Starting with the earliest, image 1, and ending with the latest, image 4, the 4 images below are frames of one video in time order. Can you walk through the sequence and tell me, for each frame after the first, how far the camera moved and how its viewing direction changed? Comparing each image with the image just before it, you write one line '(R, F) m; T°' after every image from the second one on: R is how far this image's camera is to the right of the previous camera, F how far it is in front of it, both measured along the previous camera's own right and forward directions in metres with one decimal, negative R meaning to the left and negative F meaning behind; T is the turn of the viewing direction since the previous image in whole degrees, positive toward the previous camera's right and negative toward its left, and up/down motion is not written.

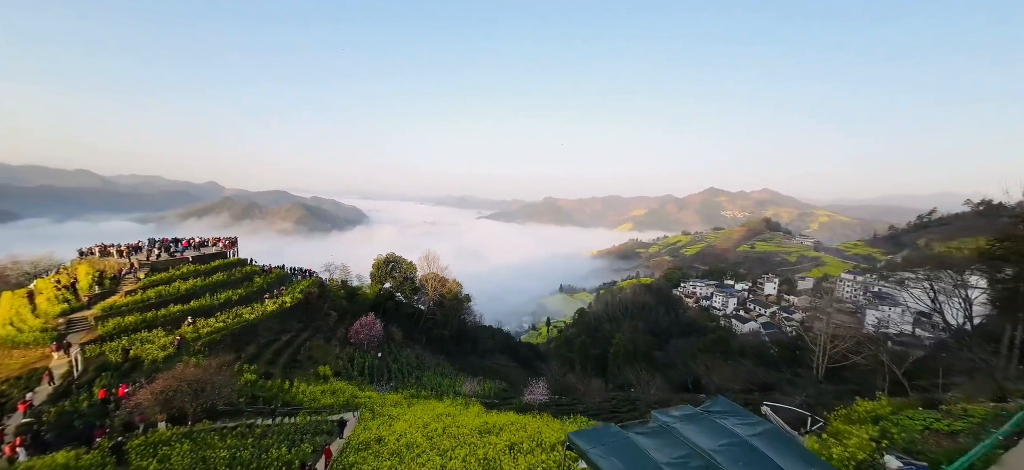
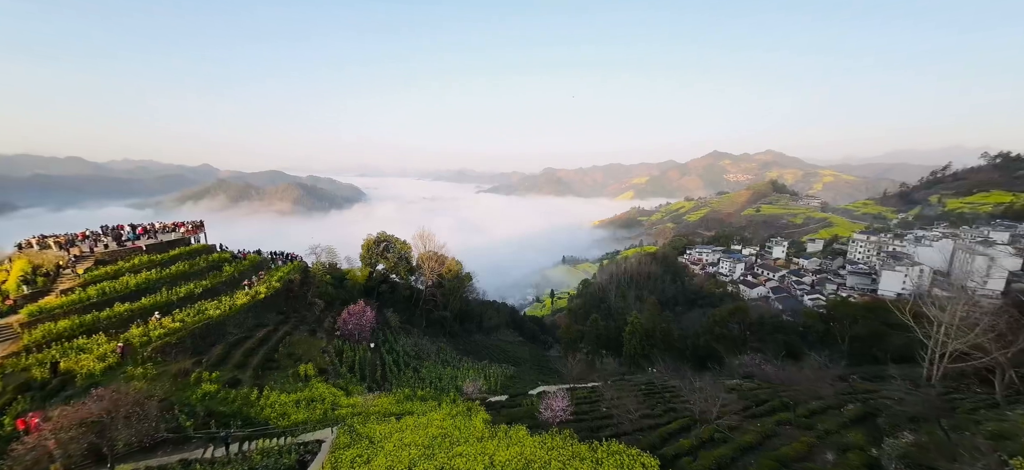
(-0.1, +3.3) m; 0°
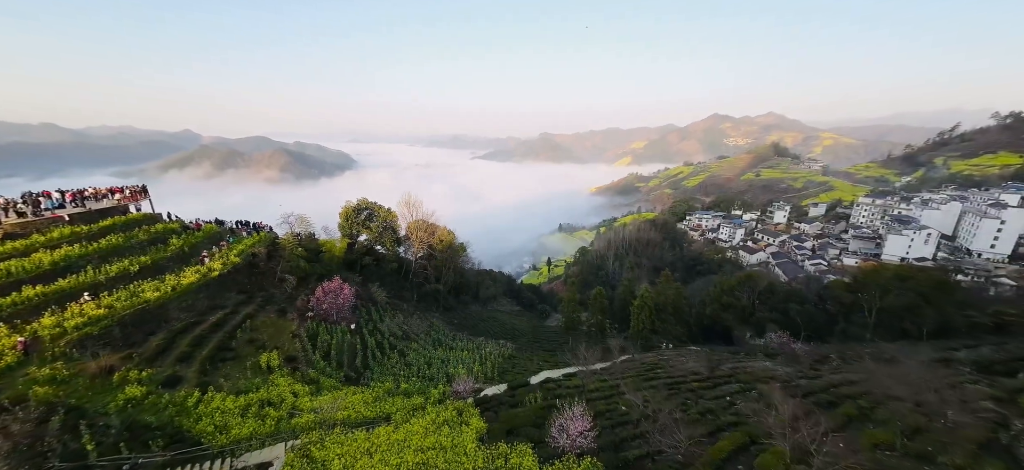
(-0.1, +3.2) m; +1°
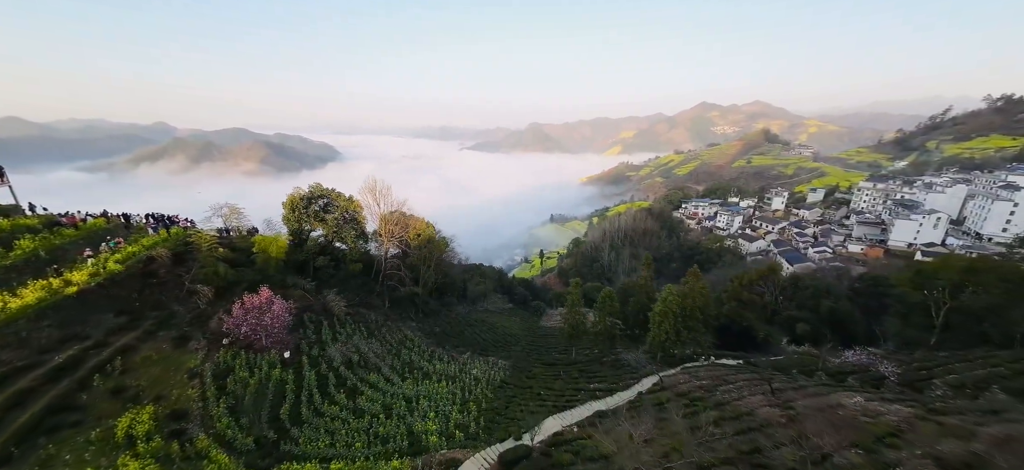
(0.0, +5.3) m; +1°
